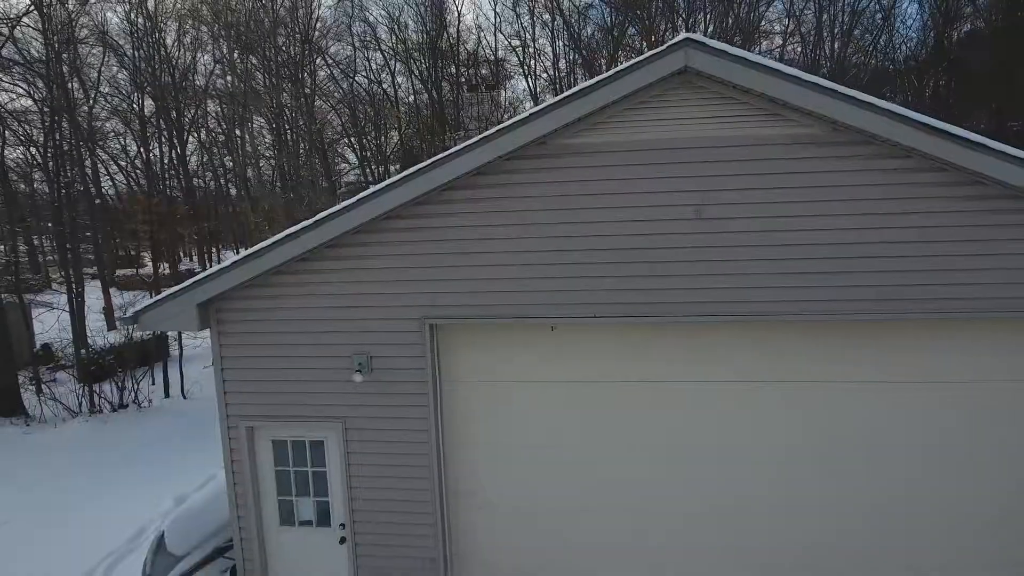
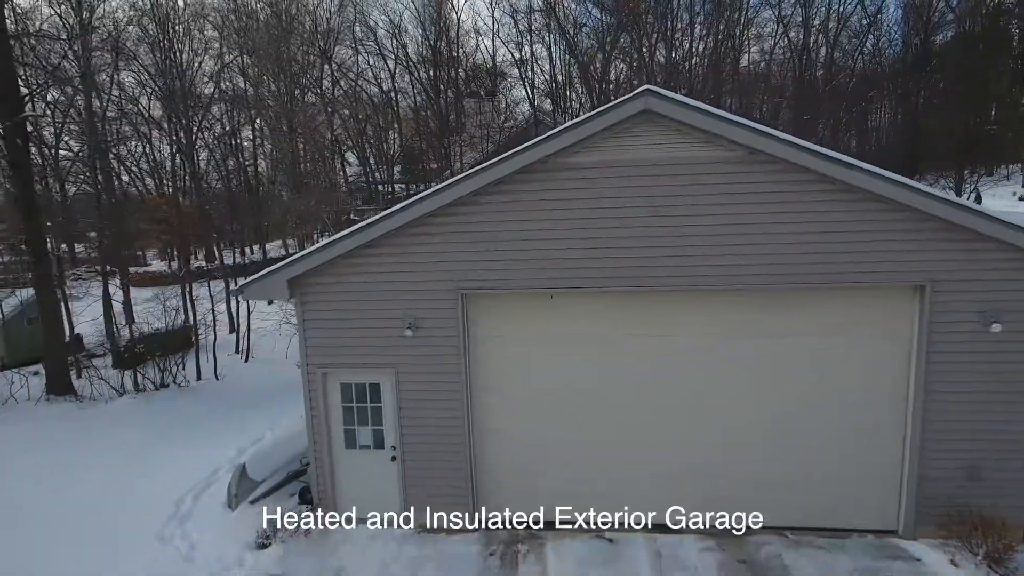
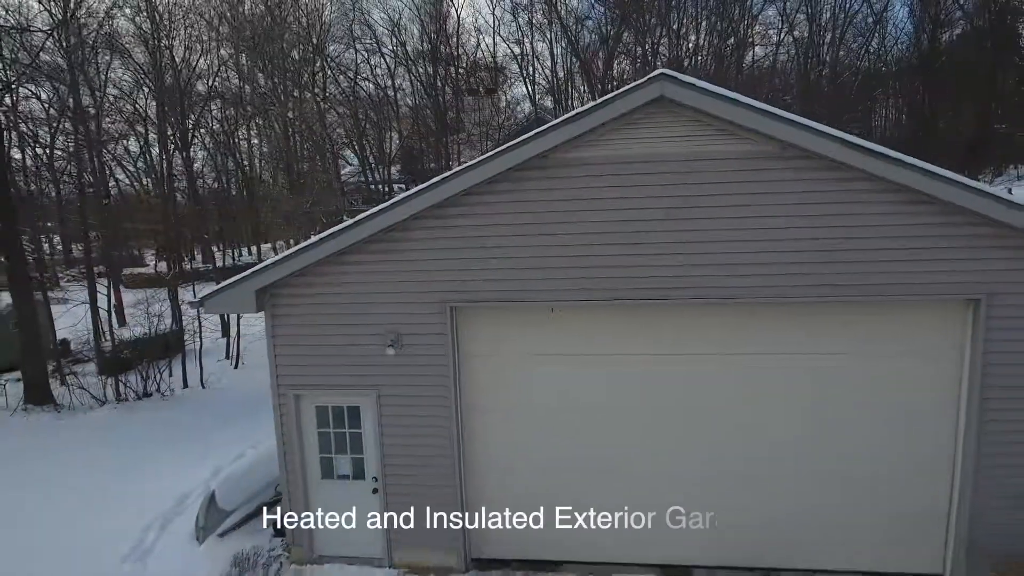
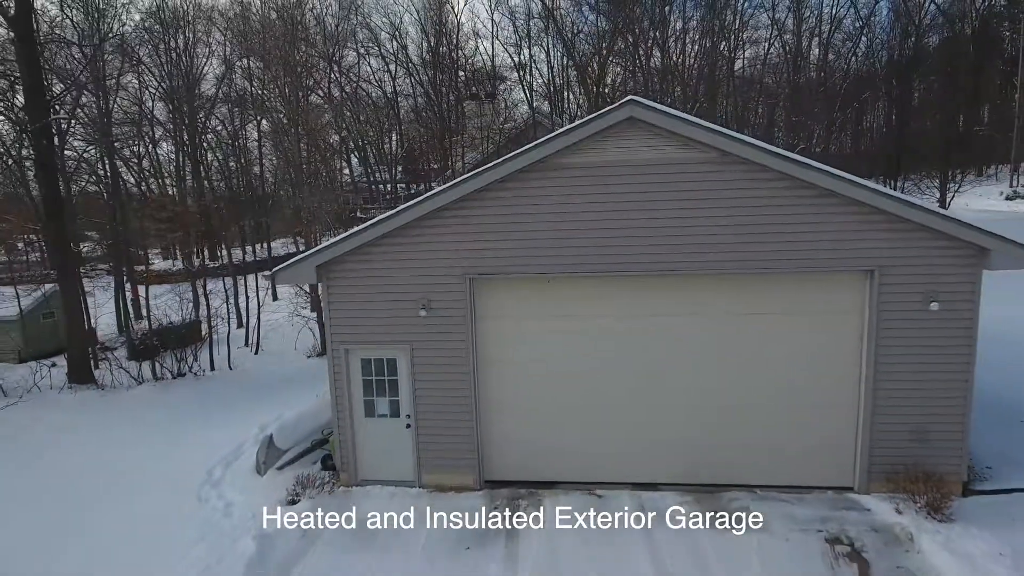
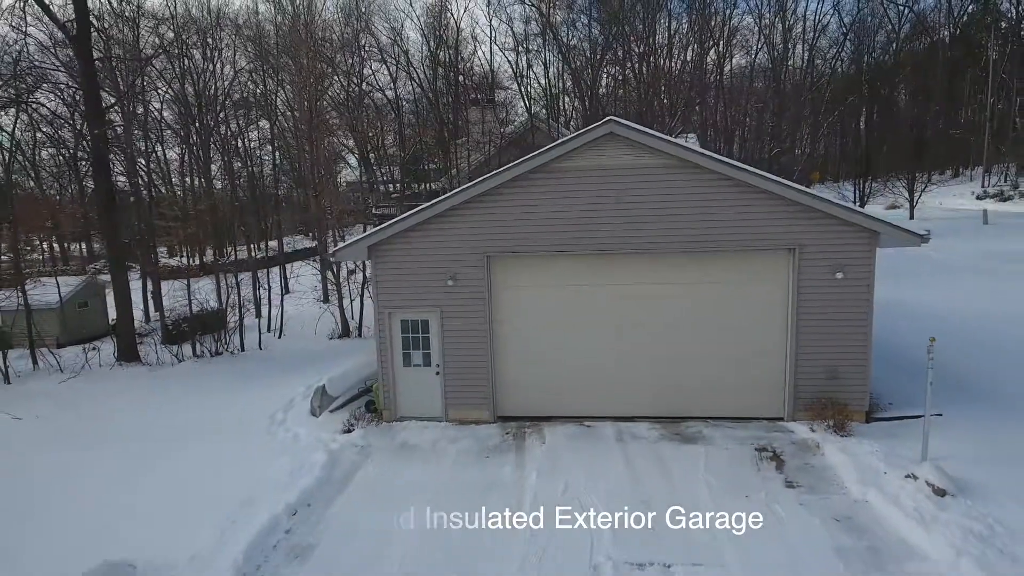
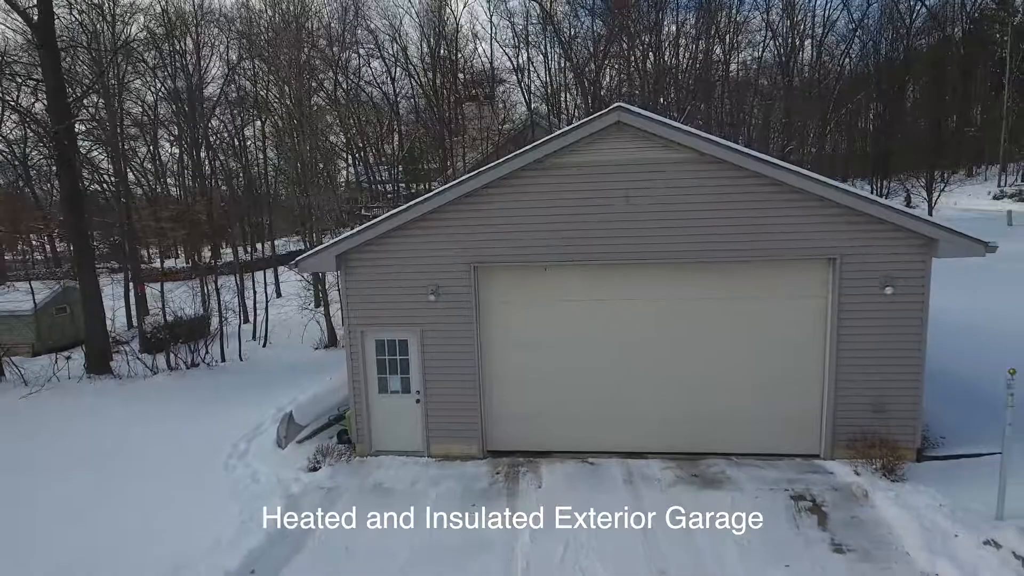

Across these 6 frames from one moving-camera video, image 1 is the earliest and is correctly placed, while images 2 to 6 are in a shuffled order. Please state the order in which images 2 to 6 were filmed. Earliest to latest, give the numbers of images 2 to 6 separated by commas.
3, 2, 4, 6, 5
